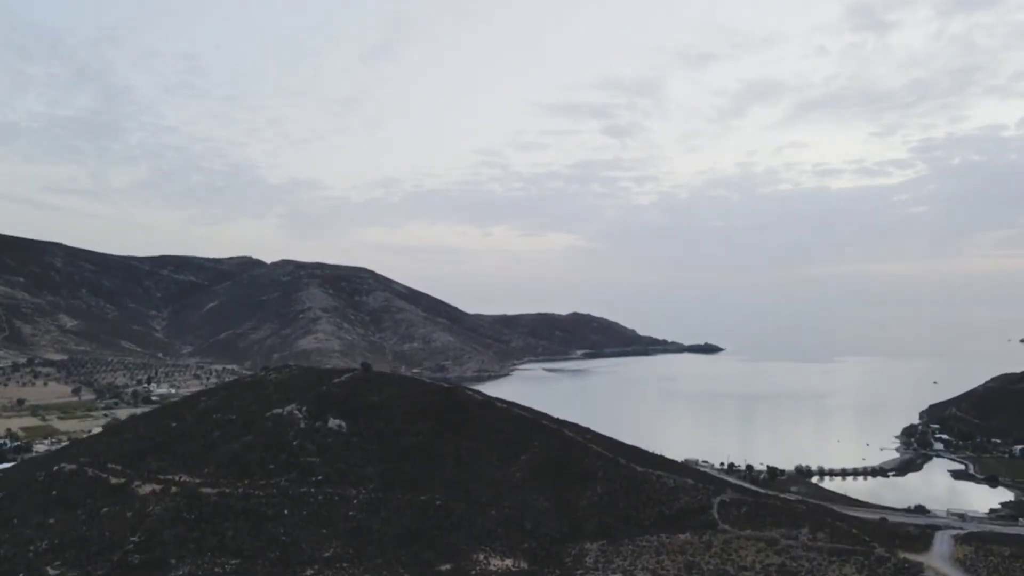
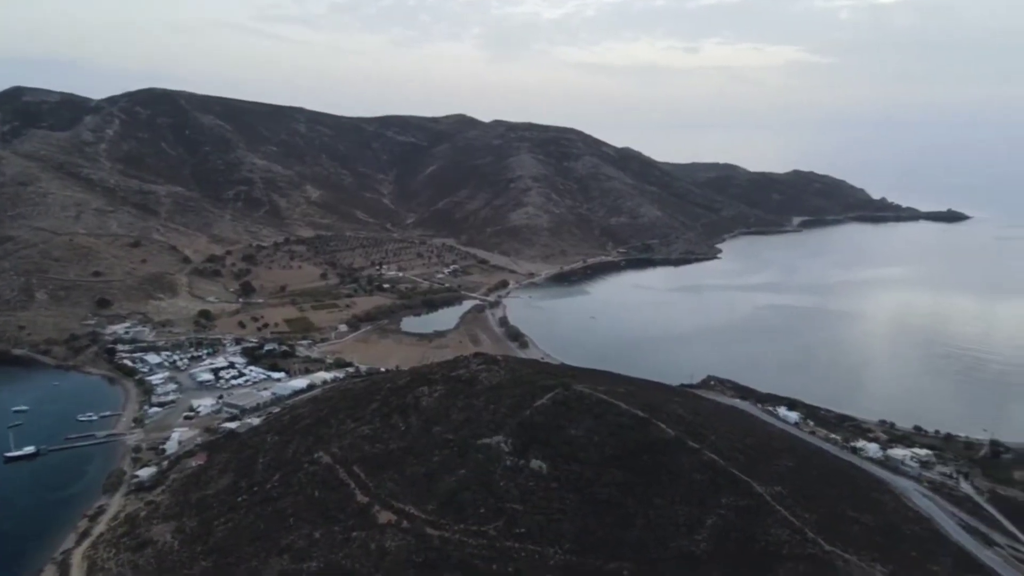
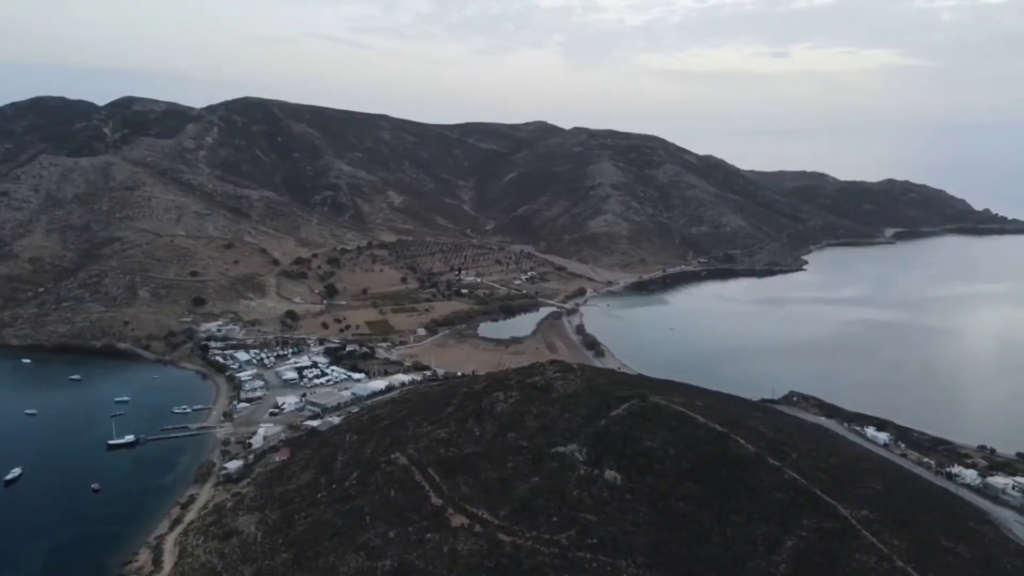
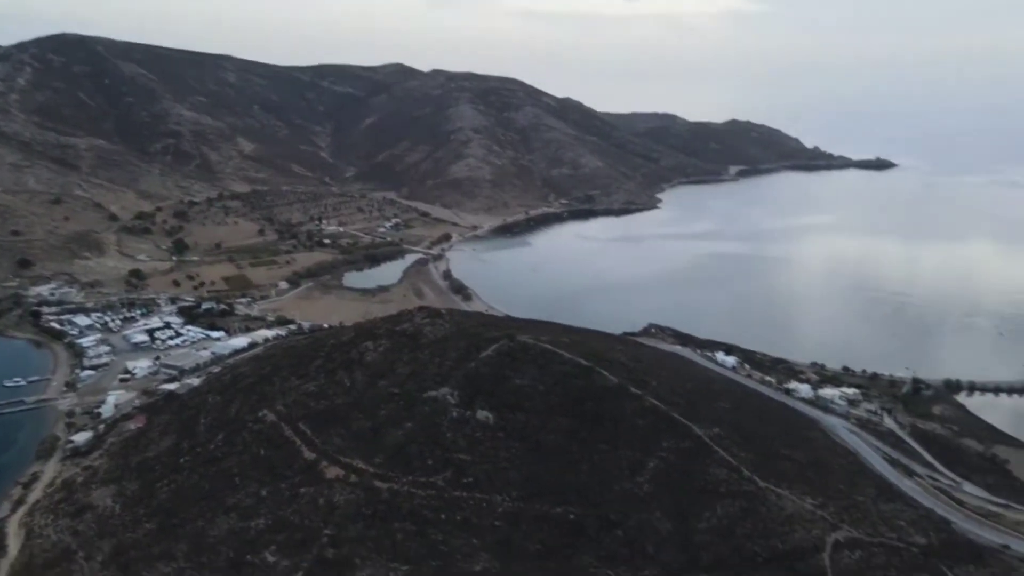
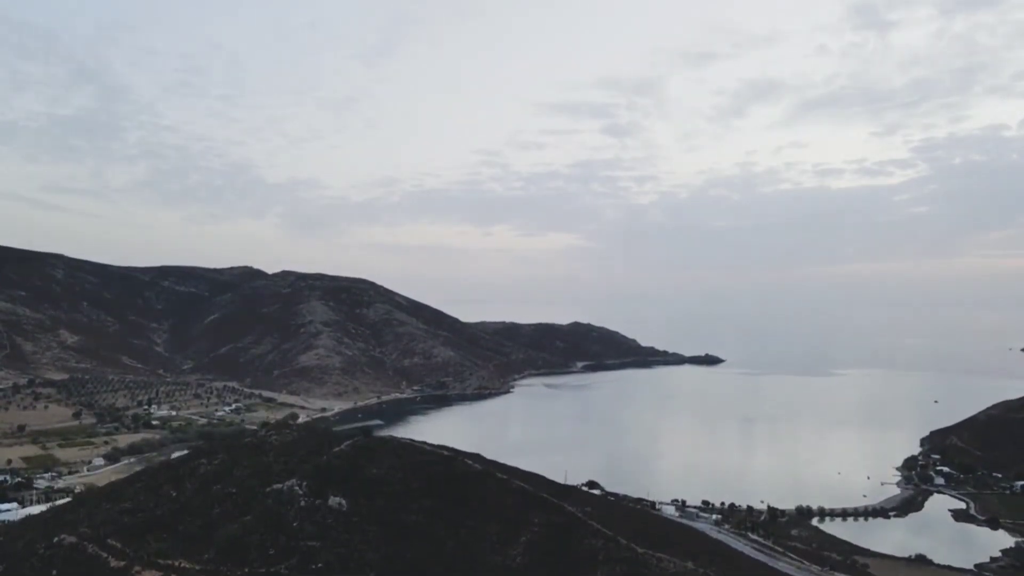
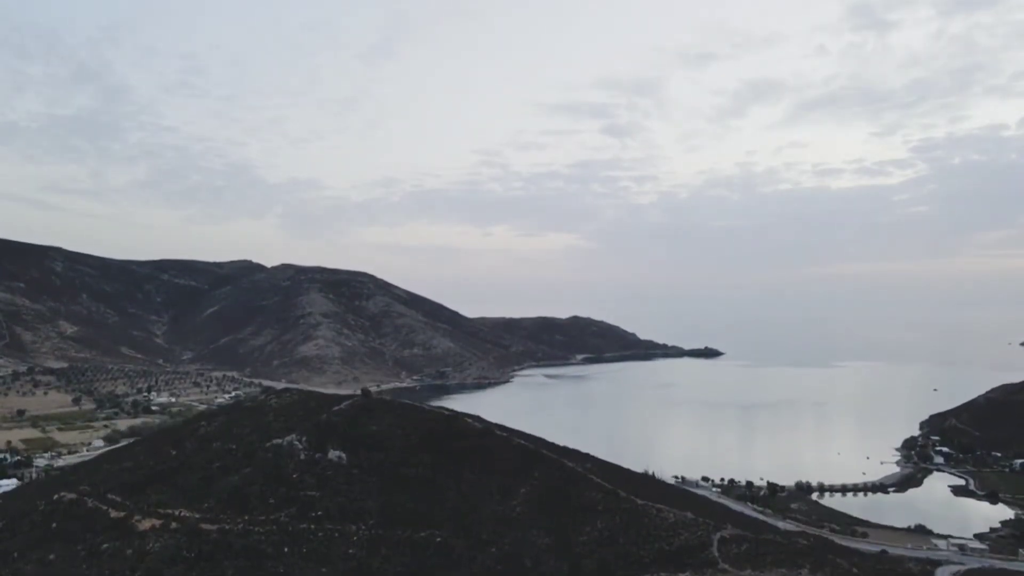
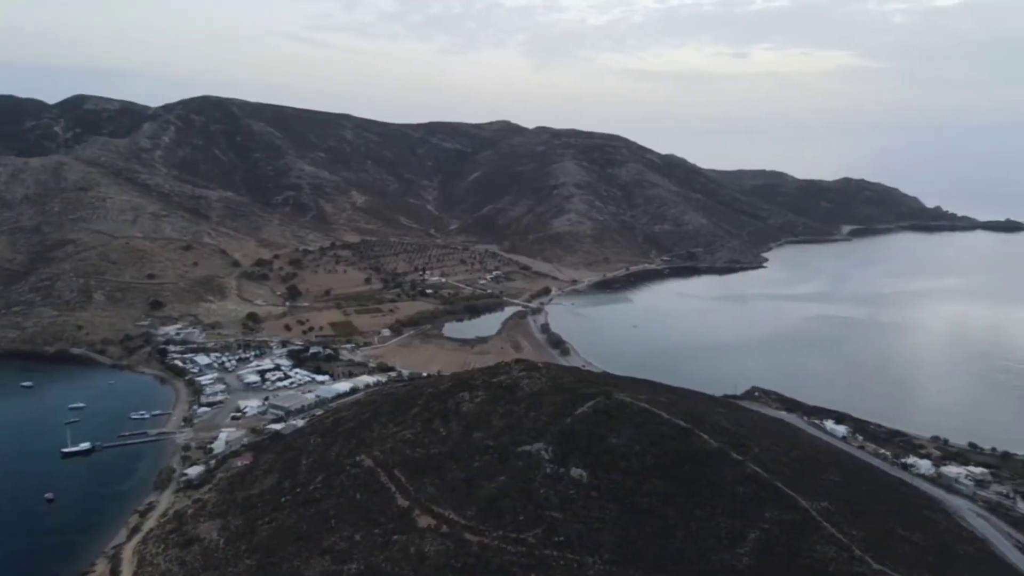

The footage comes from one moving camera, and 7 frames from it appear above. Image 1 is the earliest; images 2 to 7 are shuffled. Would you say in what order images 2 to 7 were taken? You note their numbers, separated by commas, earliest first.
6, 5, 3, 7, 2, 4
